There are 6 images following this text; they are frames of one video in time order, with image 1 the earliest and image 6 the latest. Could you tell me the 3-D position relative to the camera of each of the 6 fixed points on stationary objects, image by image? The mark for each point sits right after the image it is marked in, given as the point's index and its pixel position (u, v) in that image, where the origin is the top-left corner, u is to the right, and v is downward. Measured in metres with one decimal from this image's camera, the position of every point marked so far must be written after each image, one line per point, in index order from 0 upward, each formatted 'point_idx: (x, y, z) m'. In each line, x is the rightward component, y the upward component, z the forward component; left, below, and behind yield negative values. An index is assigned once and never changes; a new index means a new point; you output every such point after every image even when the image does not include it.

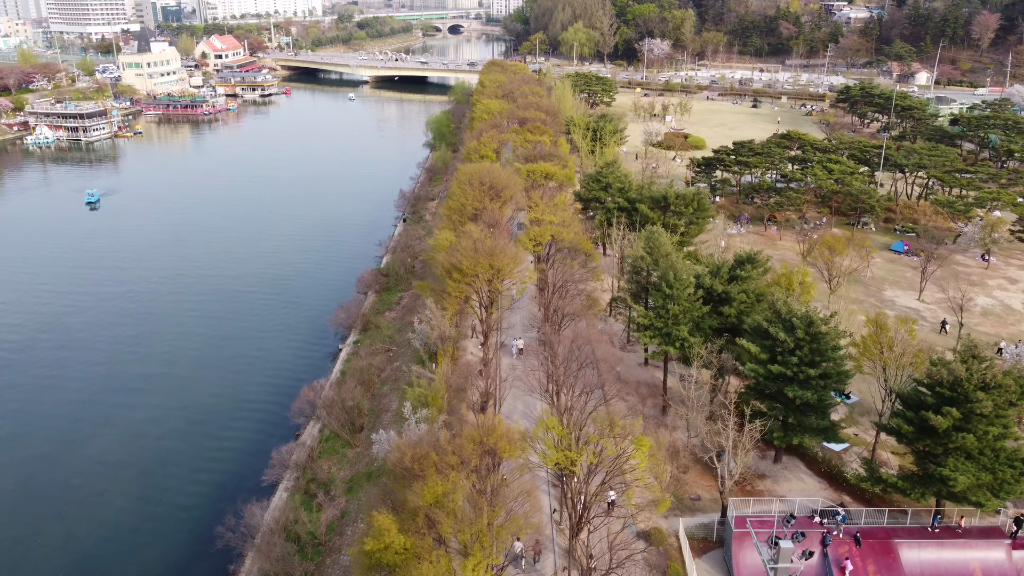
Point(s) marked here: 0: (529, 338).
0: (+0.4, -1.1, +18.1) m
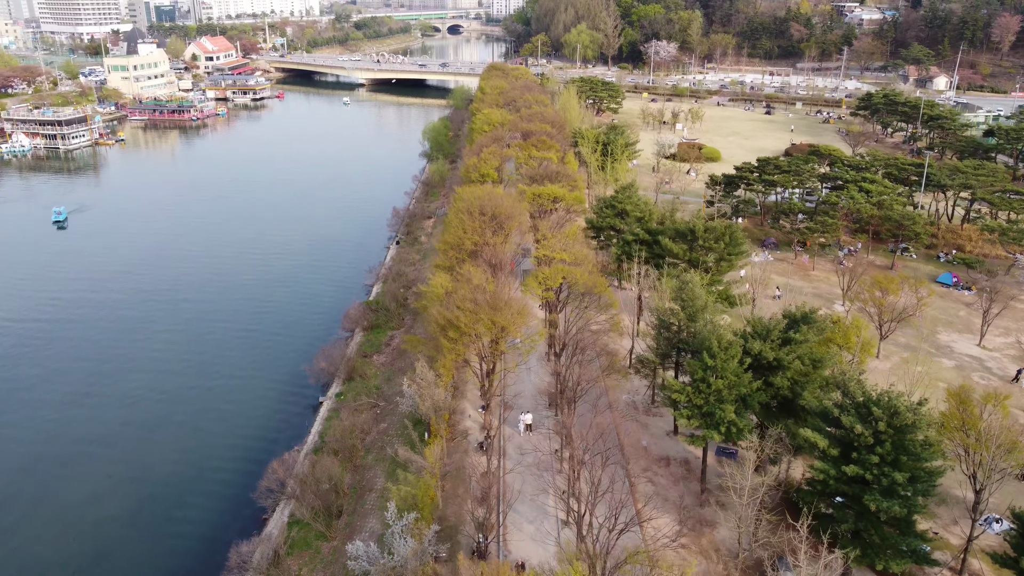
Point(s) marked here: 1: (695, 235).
0: (+0.5, -2.2, +15.4) m
1: (+4.3, +1.3, +19.1) m
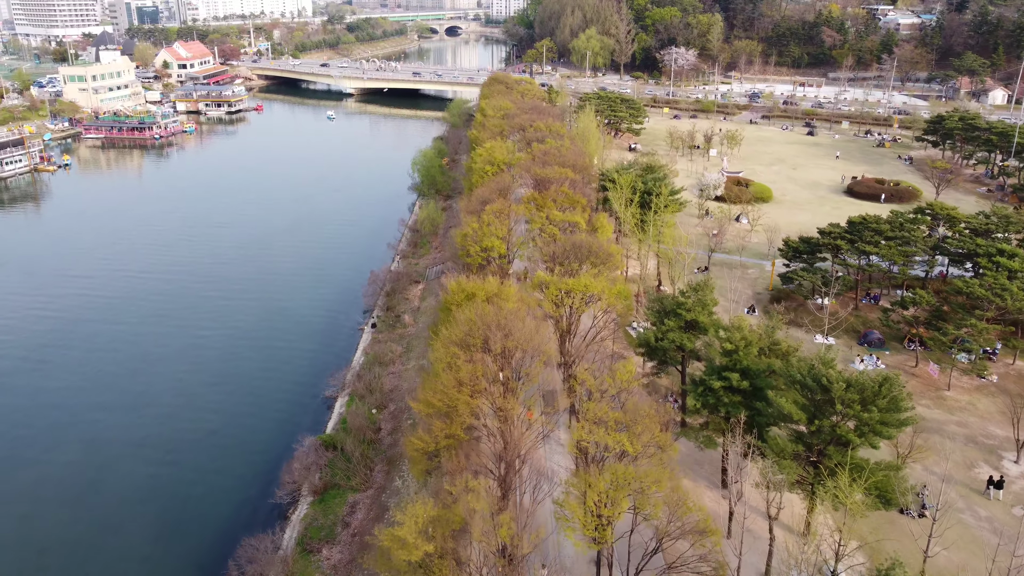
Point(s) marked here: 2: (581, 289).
0: (+0.9, -5.0, +8.3) m
1: (+4.7, -1.6, +12.0) m
2: (+1.4, -0.1, +16.2) m
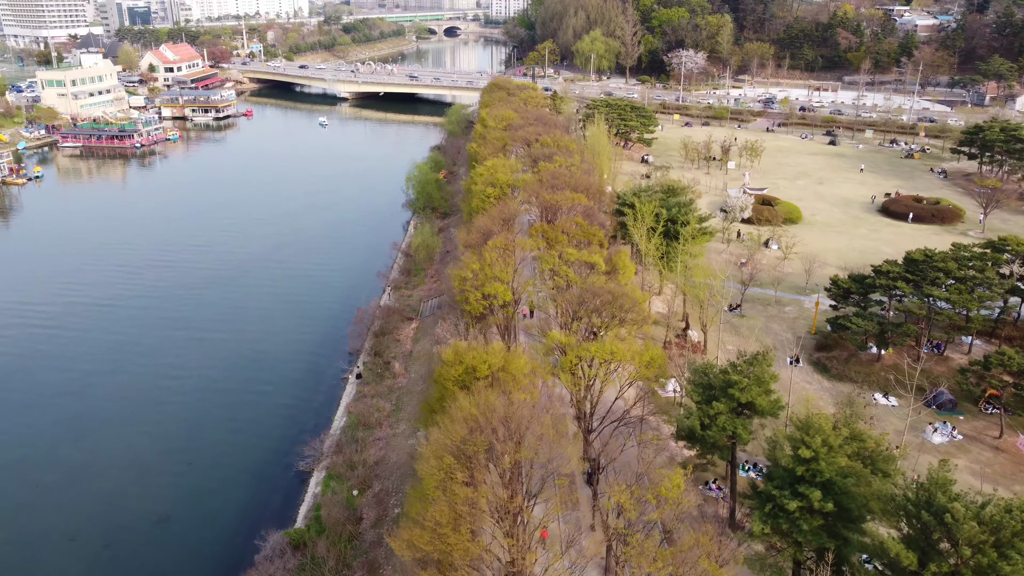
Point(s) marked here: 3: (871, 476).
0: (+1.0, -6.2, +5.3) m
1: (+4.8, -2.7, +9.0) m
2: (+1.6, -1.2, +13.2) m
3: (+4.6, -2.4, +10.2) m
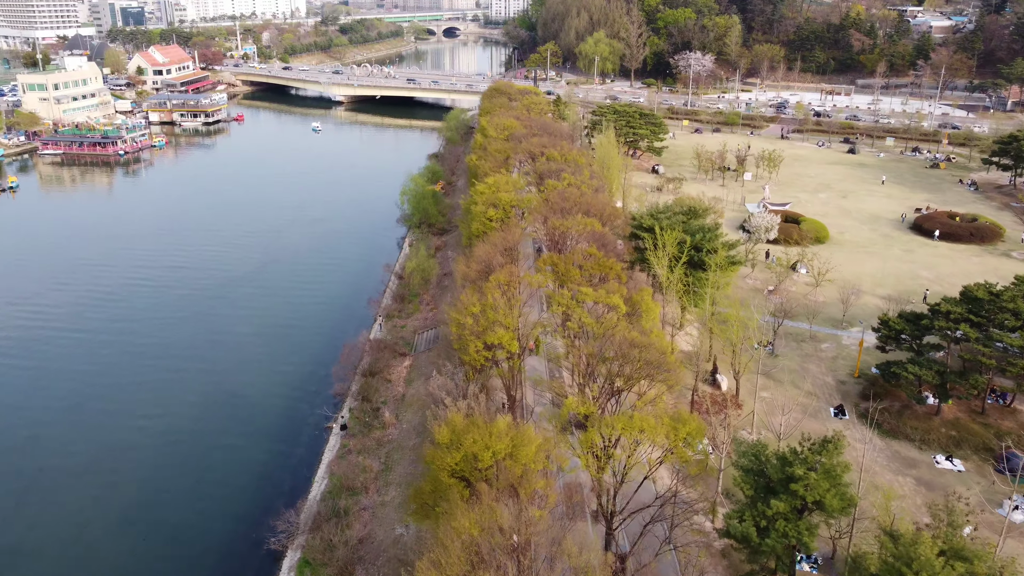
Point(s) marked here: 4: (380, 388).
0: (+1.2, -7.0, +3.0) m
1: (+5.0, -3.6, +6.6) m
2: (+1.7, -2.1, +10.8) m
3: (+4.8, -3.3, +7.9) m
4: (-3.2, -2.5, +19.6) m
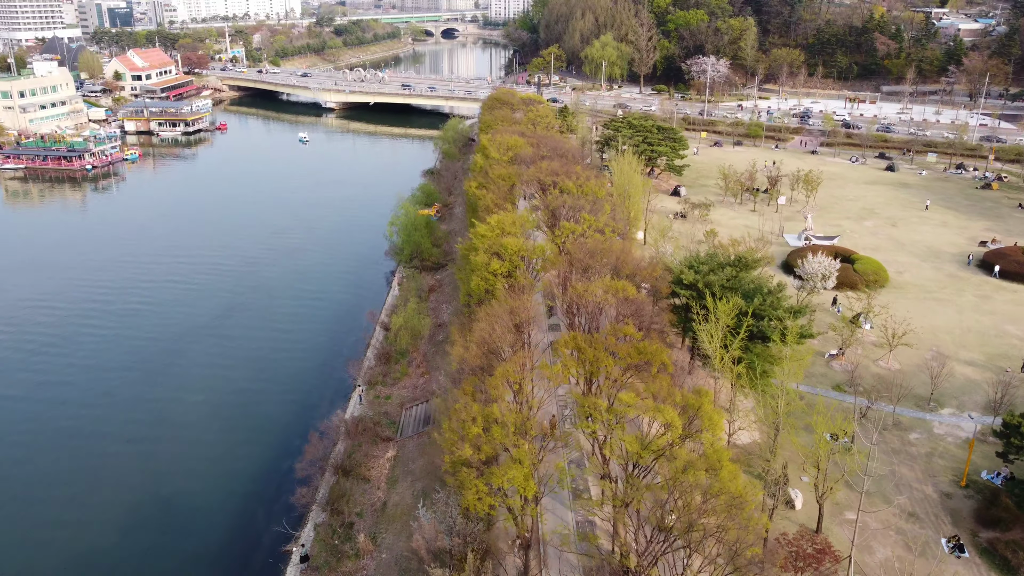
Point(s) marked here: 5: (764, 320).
0: (+1.4, -8.6, -1.1) m
1: (+5.2, -5.1, +2.6) m
2: (+1.9, -3.6, +6.8) m
3: (+5.0, -4.8, +3.8) m
4: (-3.0, -4.0, +15.5) m
5: (+4.8, -0.6, +15.5) m
